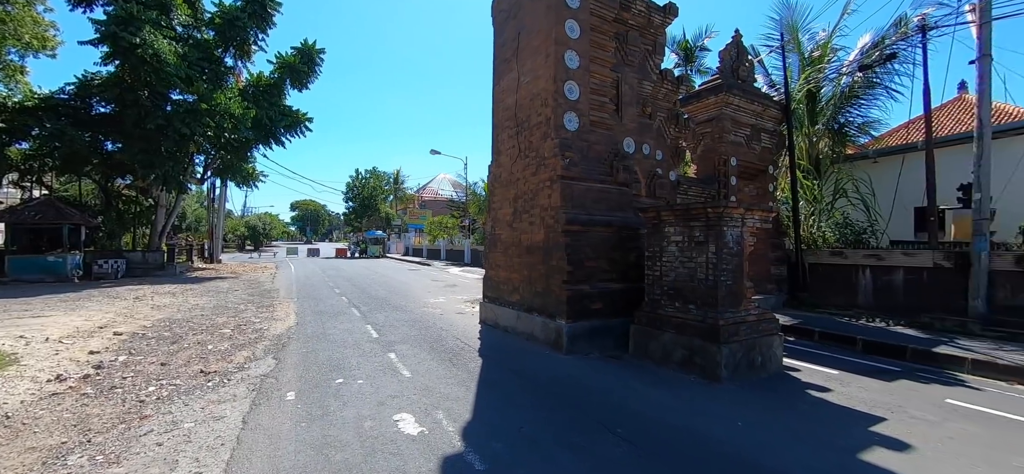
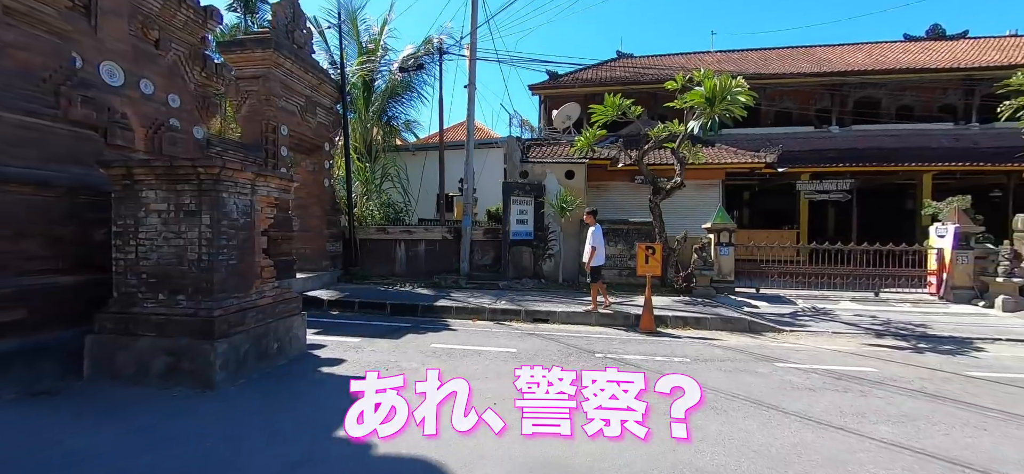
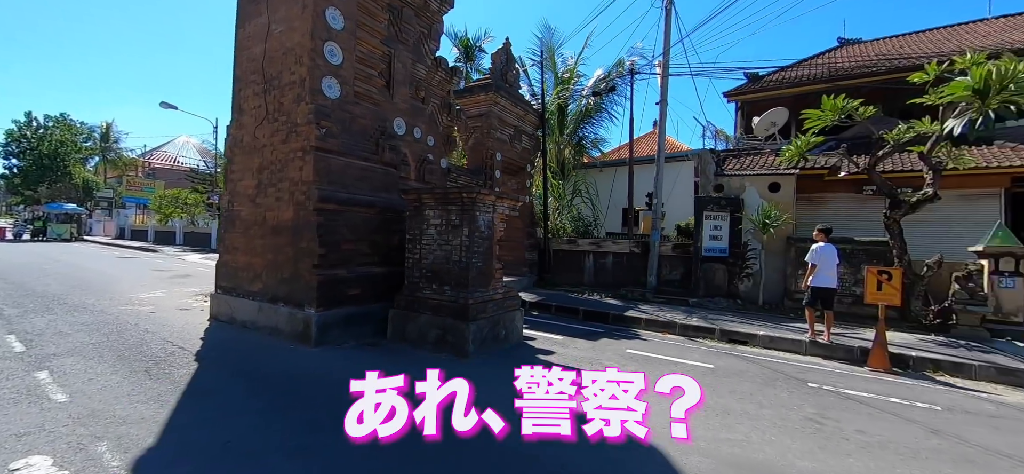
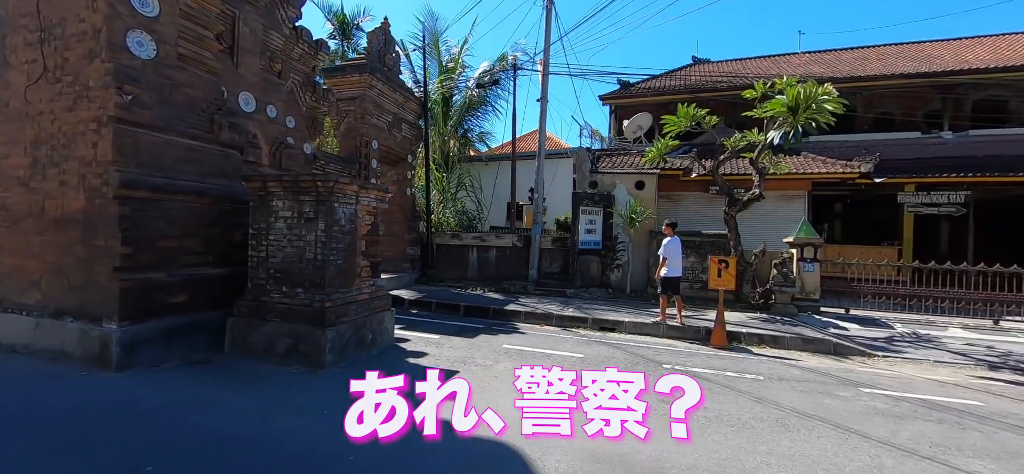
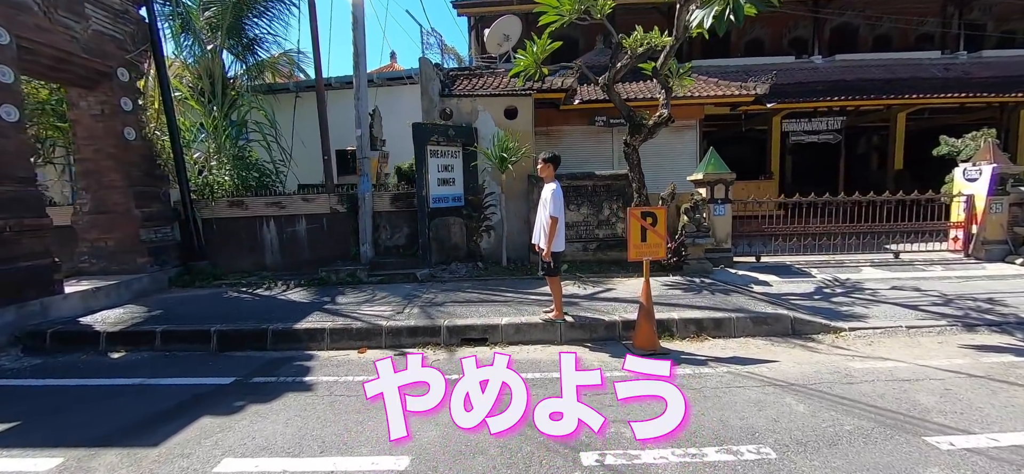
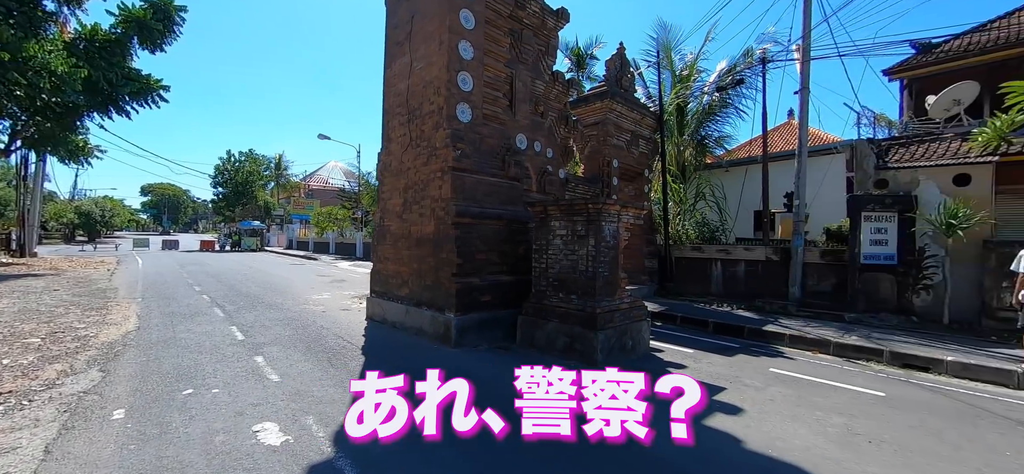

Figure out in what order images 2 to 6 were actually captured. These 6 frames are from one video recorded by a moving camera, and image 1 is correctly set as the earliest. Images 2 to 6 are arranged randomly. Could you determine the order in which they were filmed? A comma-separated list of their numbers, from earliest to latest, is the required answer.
6, 3, 4, 2, 5
